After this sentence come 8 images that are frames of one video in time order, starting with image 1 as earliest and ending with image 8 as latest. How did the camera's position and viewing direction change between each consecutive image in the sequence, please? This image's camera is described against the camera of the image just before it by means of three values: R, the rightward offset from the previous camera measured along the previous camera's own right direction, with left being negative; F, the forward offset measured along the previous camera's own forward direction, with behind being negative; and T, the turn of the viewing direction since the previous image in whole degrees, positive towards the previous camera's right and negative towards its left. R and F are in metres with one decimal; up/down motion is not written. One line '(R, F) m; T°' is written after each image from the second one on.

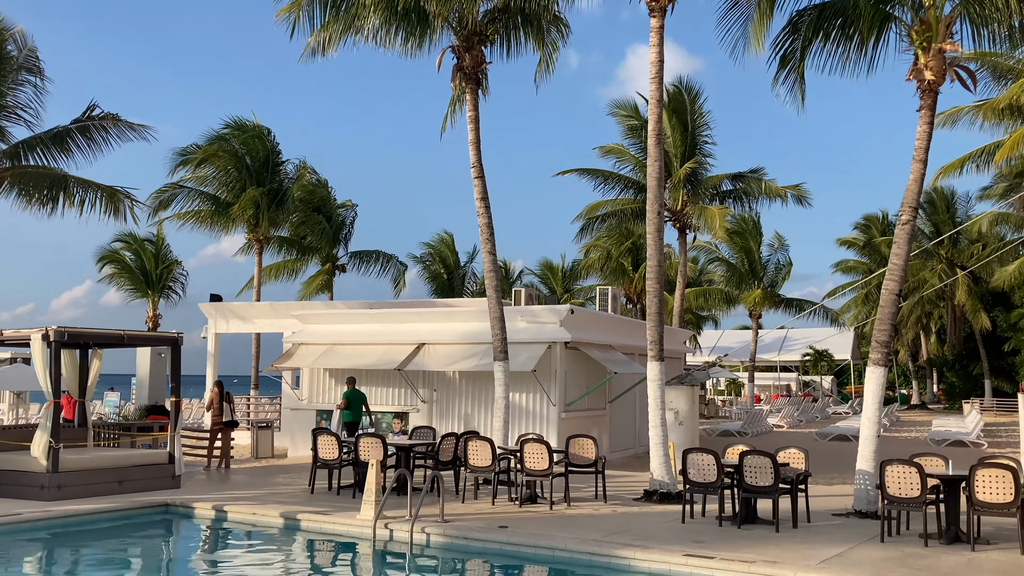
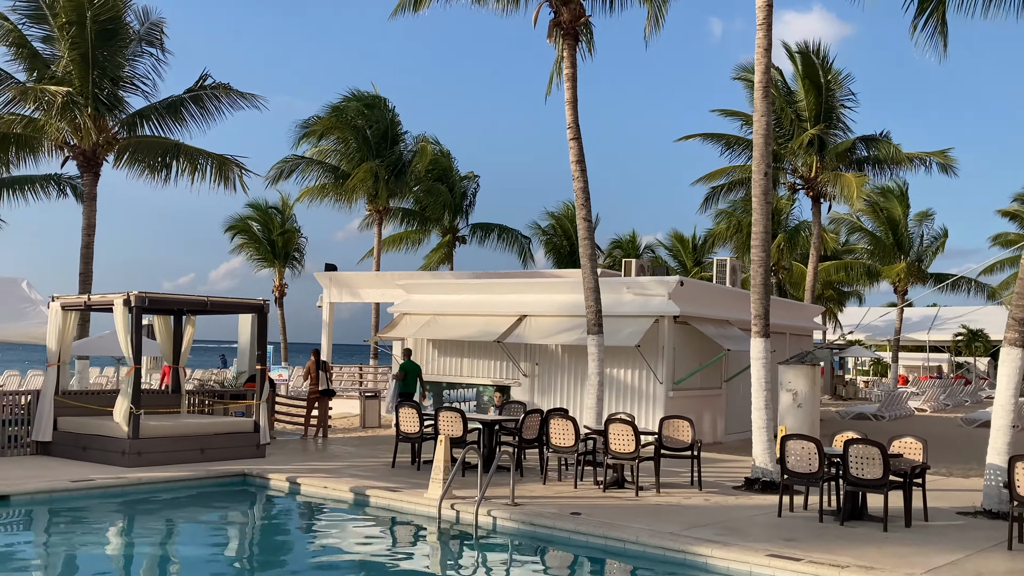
(+0.7, +0.9) m; -8°
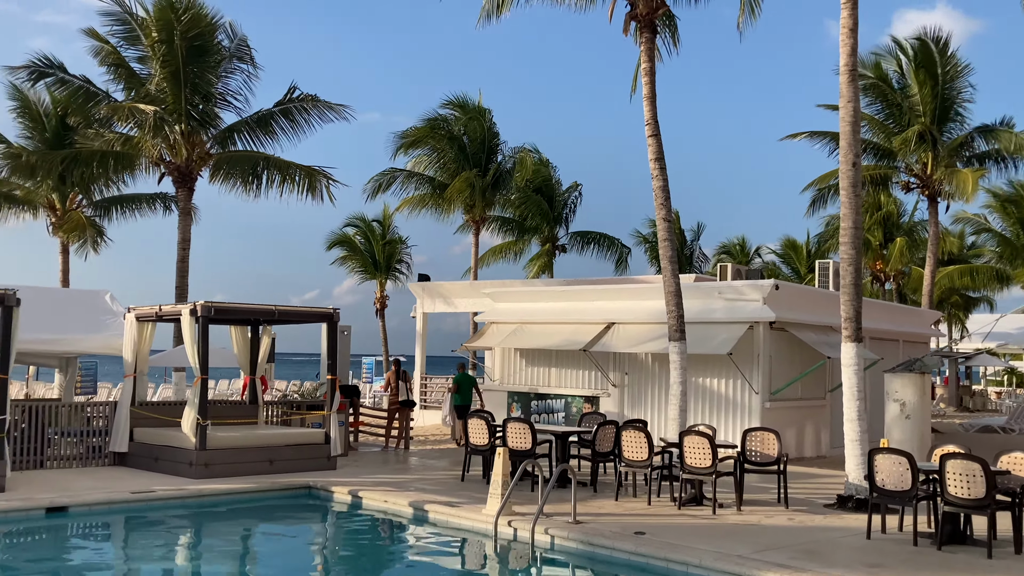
(+0.6, +0.6) m; -7°
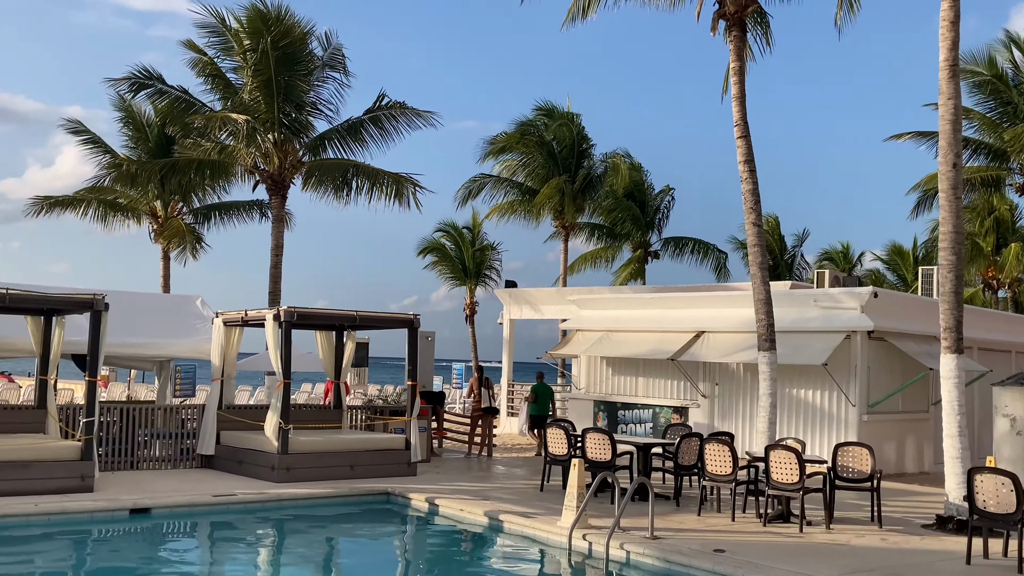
(+0.2, +0.2) m; -6°
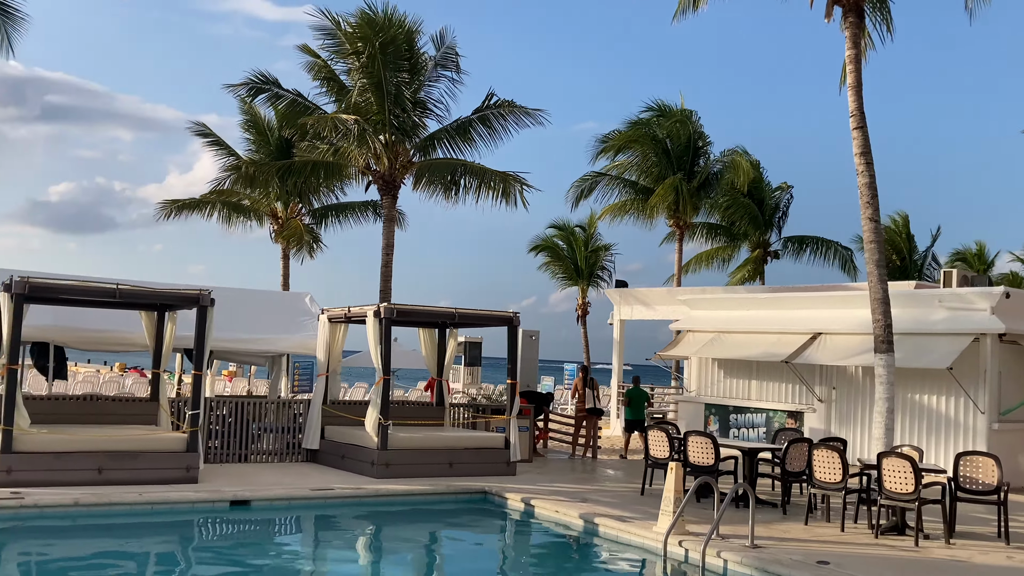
(+0.2, +0.2) m; -7°
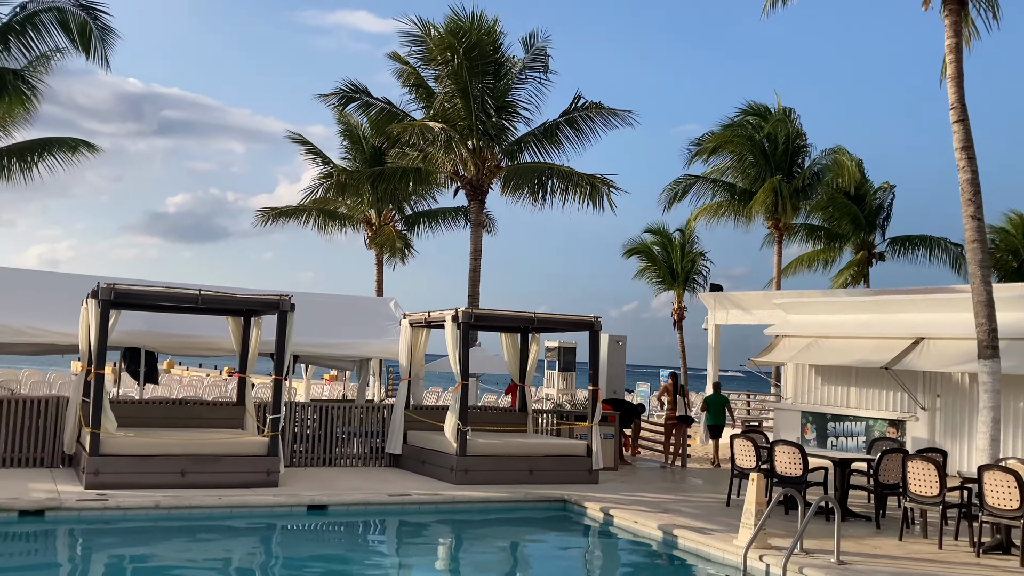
(+0.3, +0.2) m; -6°
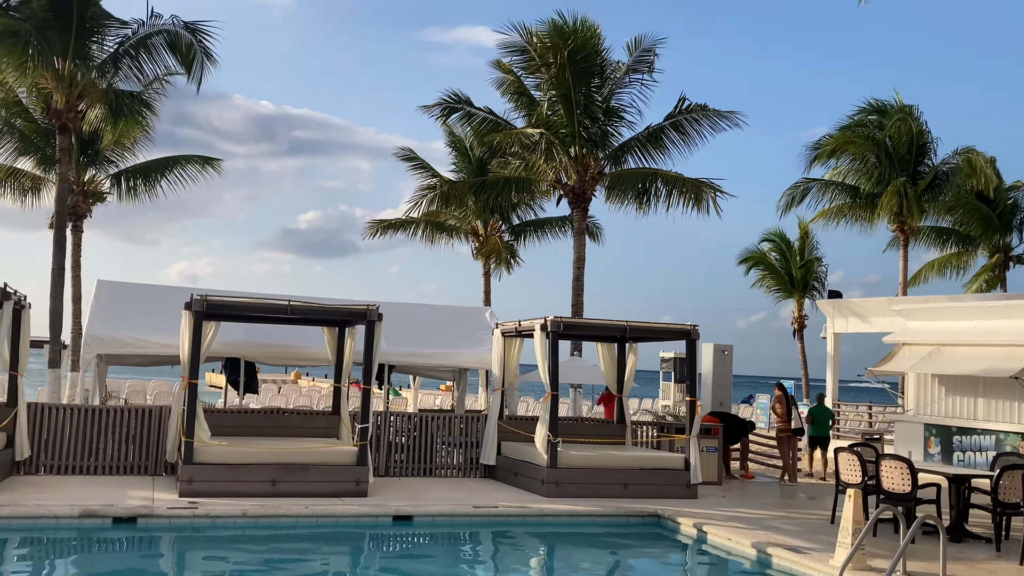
(+0.4, +0.3) m; -7°
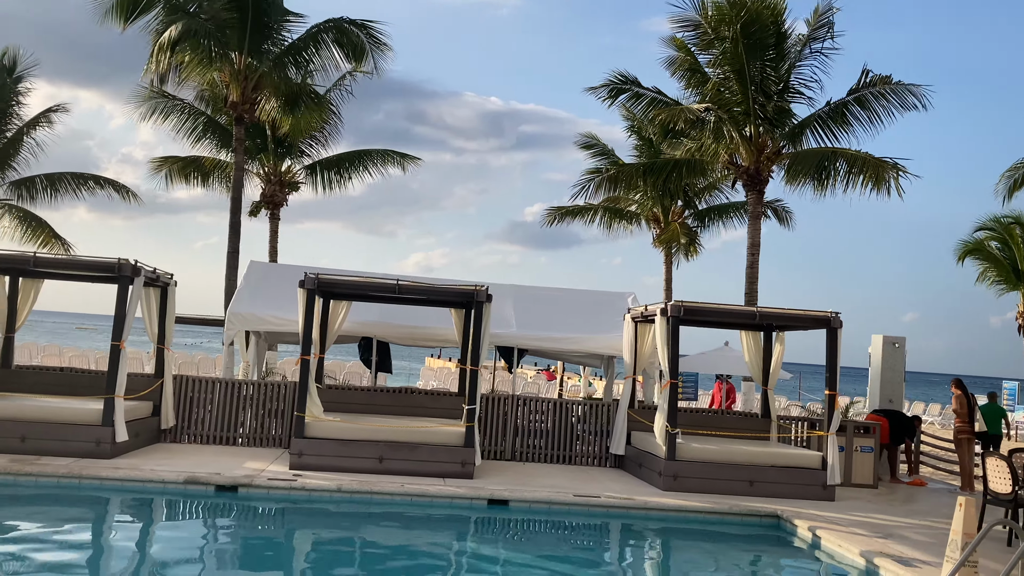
(+1.3, +0.6) m; -13°
